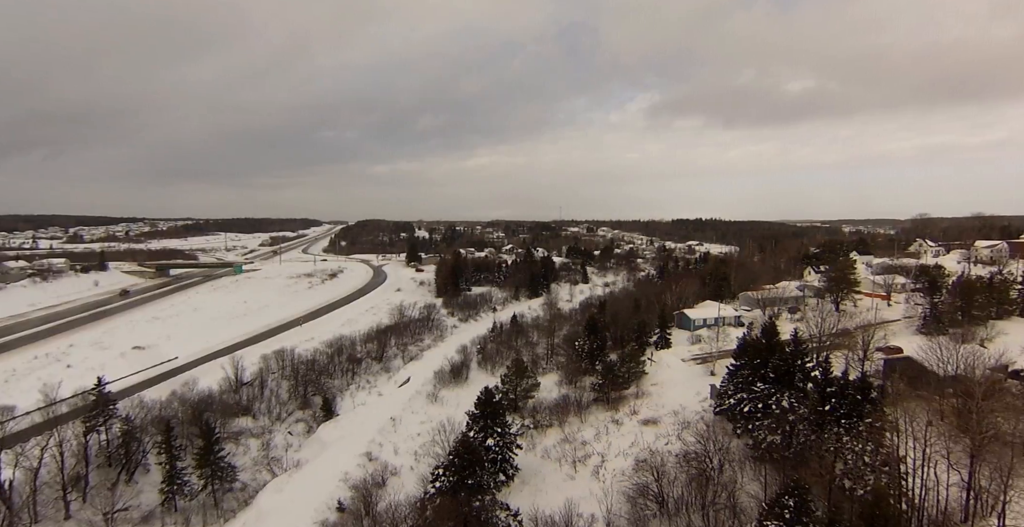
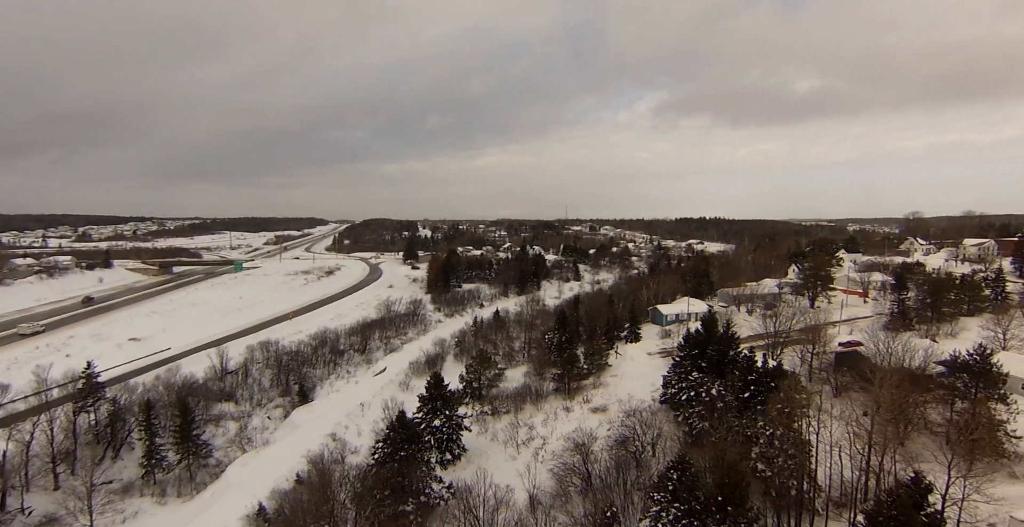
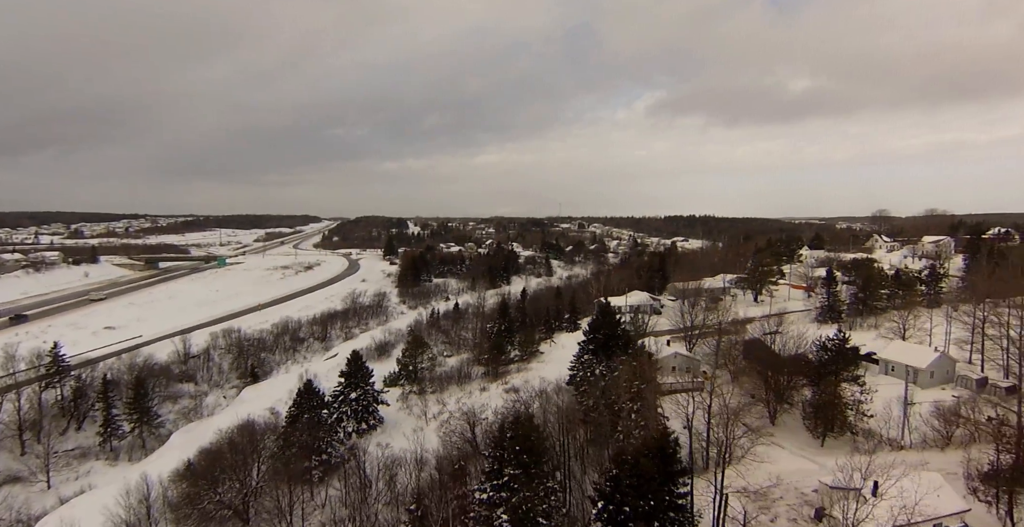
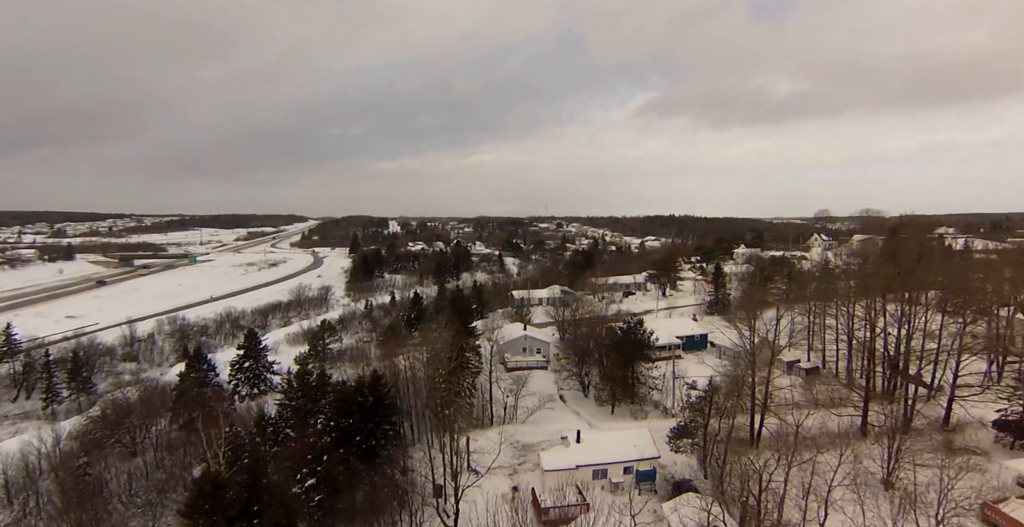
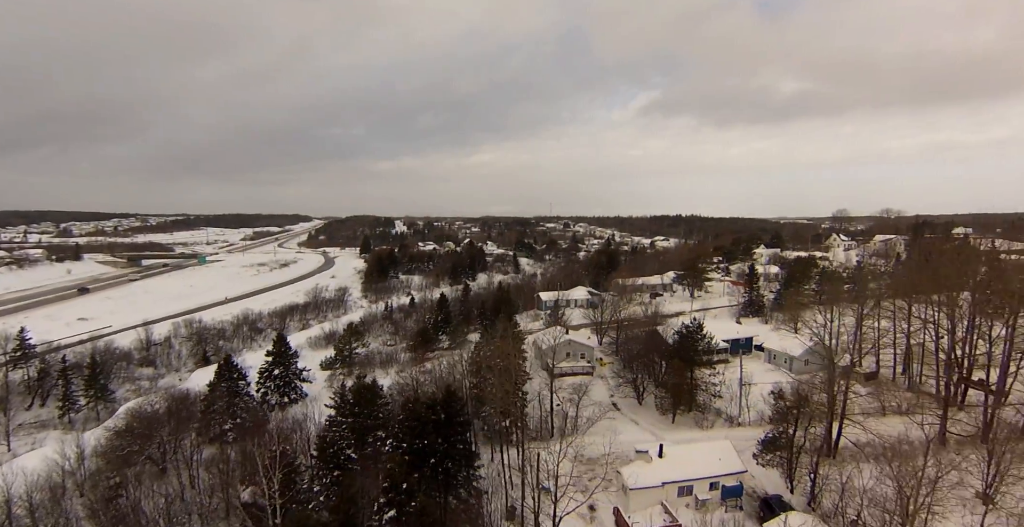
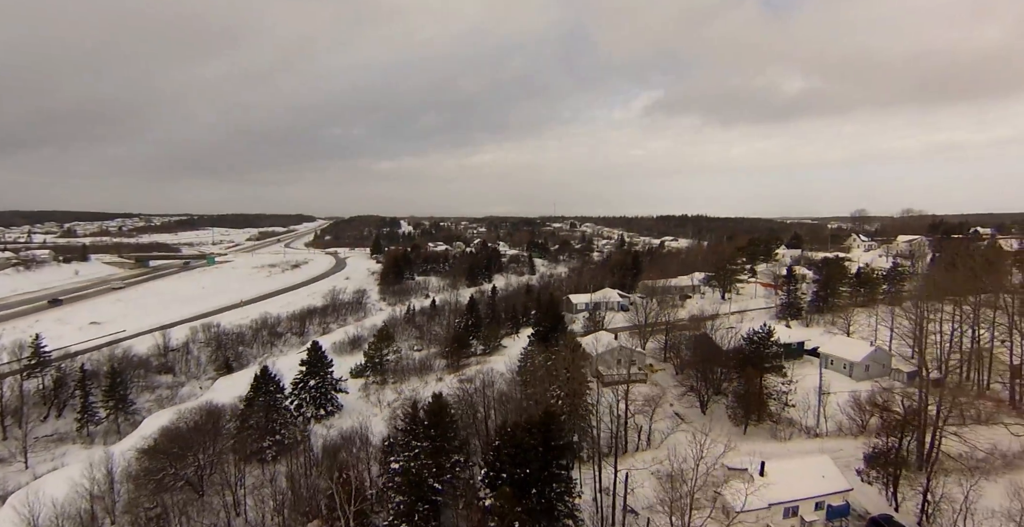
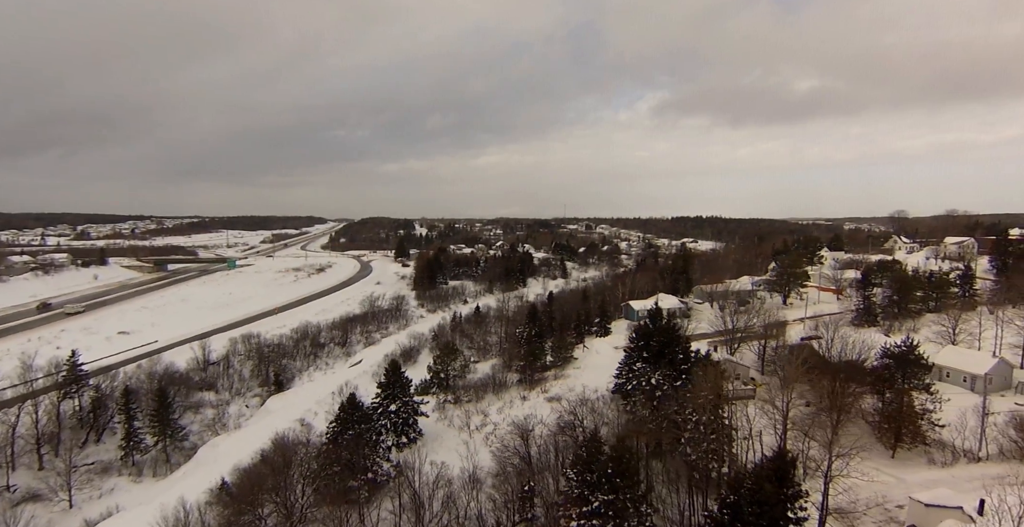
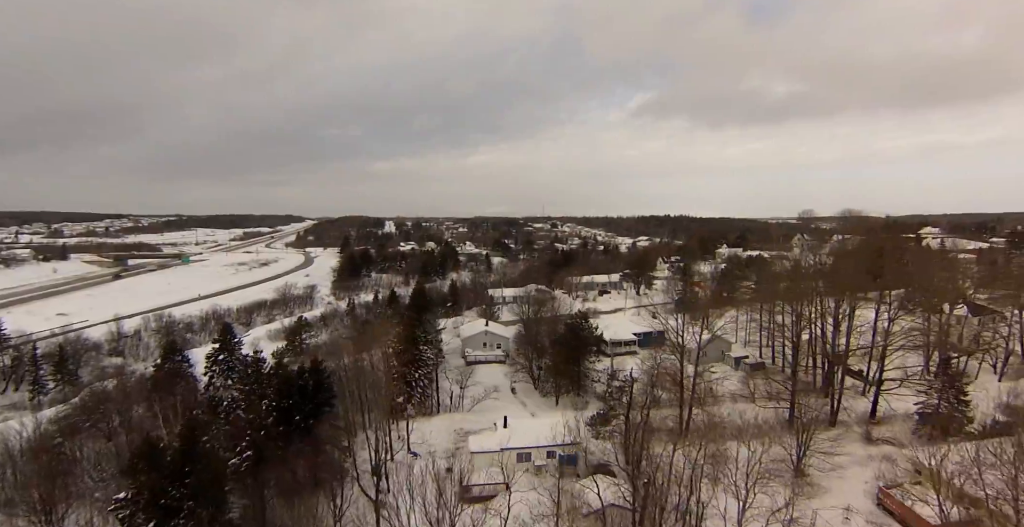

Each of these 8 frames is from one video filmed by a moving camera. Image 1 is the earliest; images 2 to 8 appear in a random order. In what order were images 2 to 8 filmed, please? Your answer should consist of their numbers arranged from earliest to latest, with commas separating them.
2, 7, 3, 6, 5, 4, 8
